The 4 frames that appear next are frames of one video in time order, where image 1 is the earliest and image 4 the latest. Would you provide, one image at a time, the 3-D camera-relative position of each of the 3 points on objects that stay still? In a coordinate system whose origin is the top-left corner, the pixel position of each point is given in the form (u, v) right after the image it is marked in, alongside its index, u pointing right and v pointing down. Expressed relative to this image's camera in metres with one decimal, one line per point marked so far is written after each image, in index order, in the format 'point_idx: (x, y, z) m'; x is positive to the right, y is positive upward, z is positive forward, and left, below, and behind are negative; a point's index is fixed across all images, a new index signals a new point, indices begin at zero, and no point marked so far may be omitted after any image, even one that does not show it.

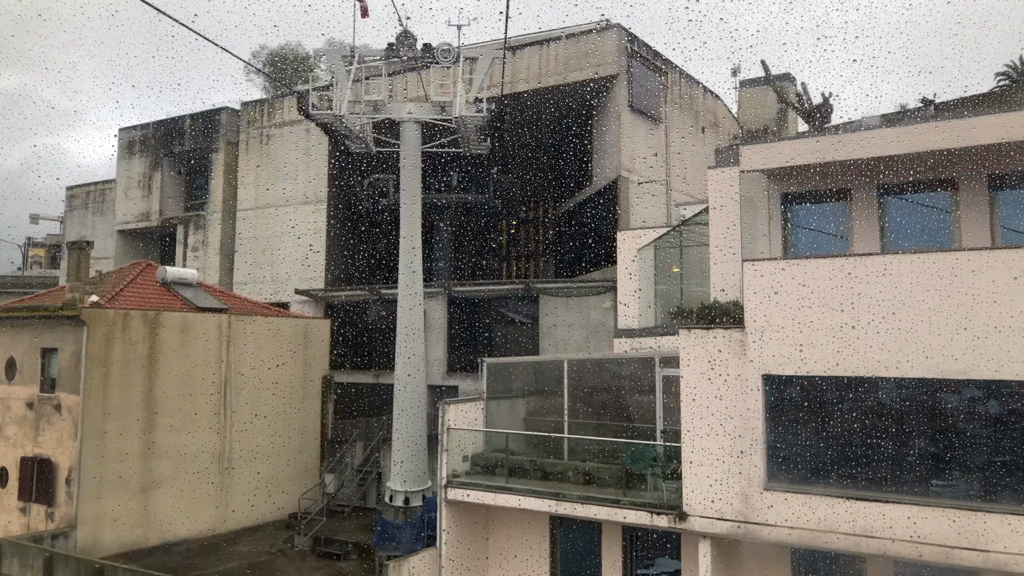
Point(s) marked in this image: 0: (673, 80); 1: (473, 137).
0: (+2.6, +3.3, +18.0) m
1: (-0.5, +2.0, +14.9) m
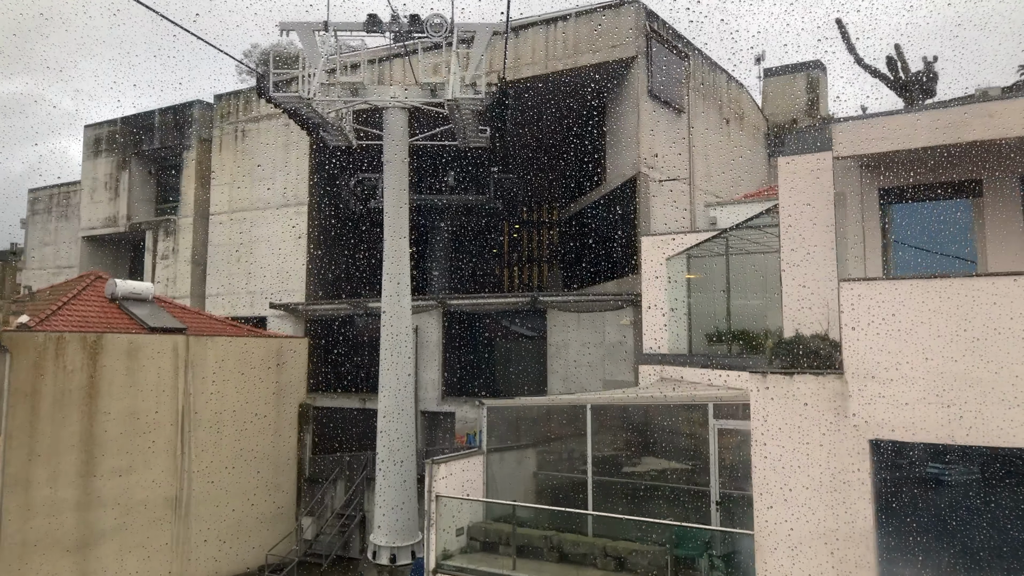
0: (+2.6, +3.2, +16.0) m
1: (-0.5, +1.9, +12.9) m
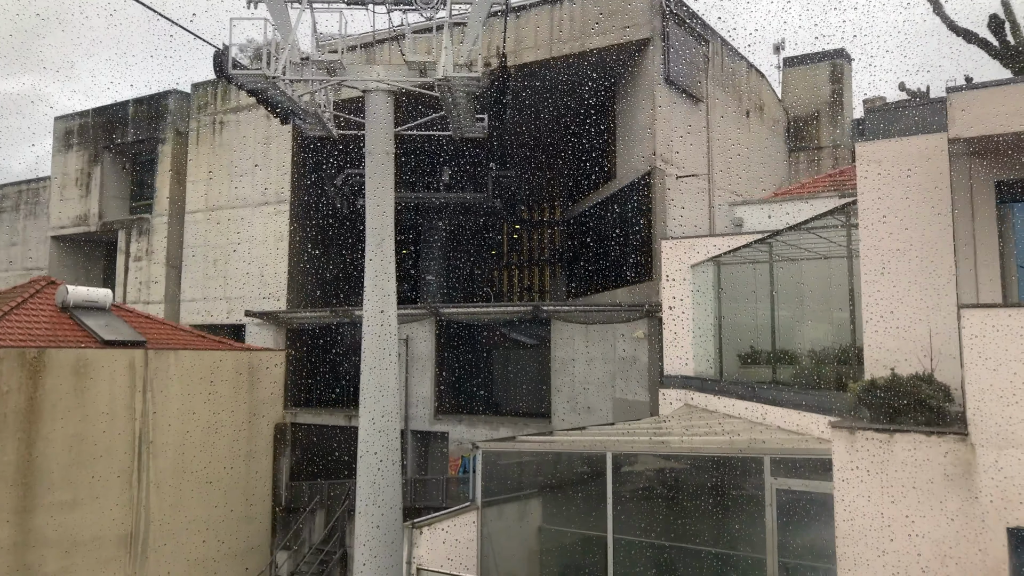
0: (+2.6, +3.1, +14.6) m
1: (-0.5, +1.8, +11.6) m
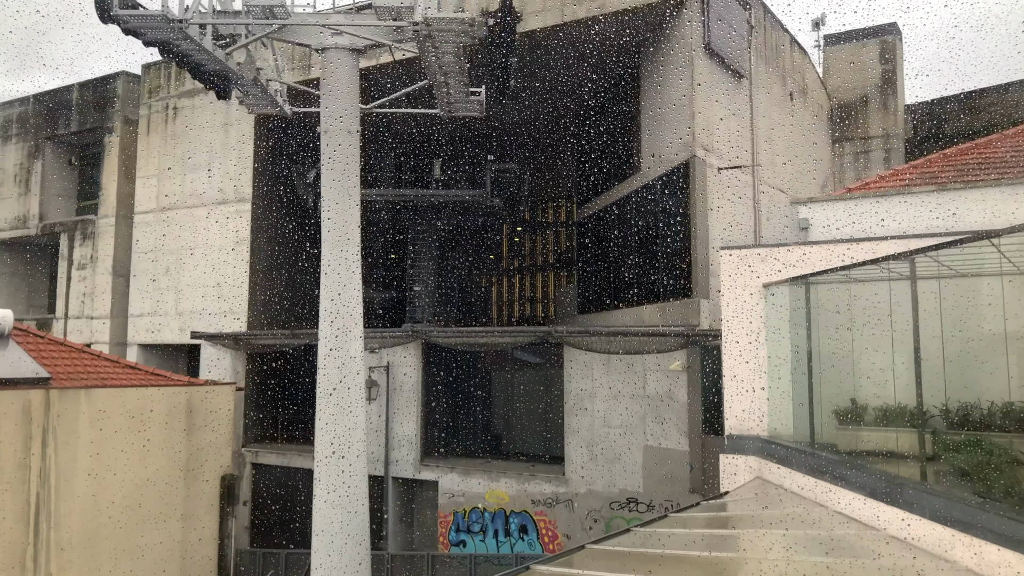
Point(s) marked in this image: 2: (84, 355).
0: (+2.6, +2.9, +12.3) m
1: (-0.4, +1.6, +9.2) m
2: (-3.7, -0.6, +10.0) m
